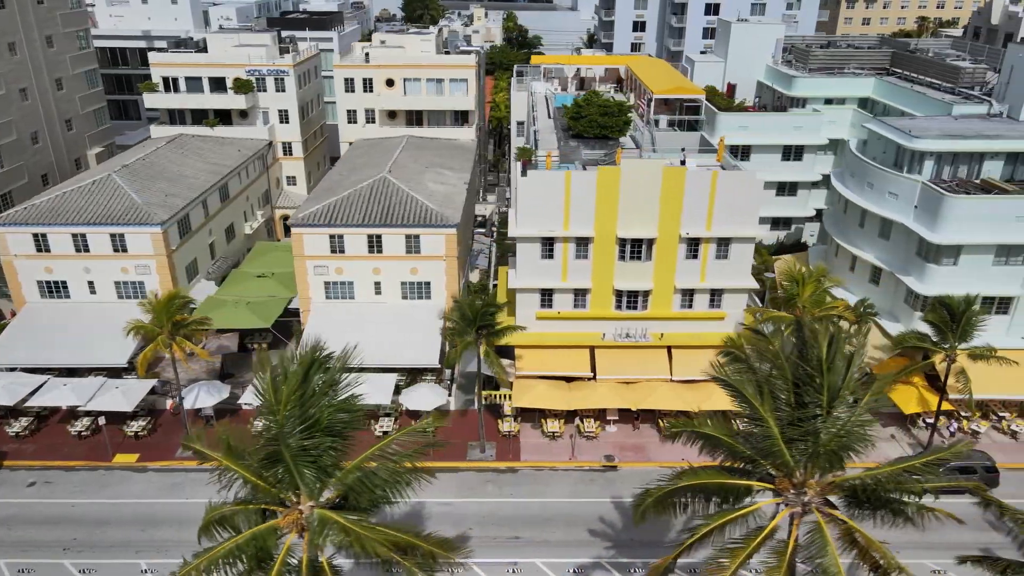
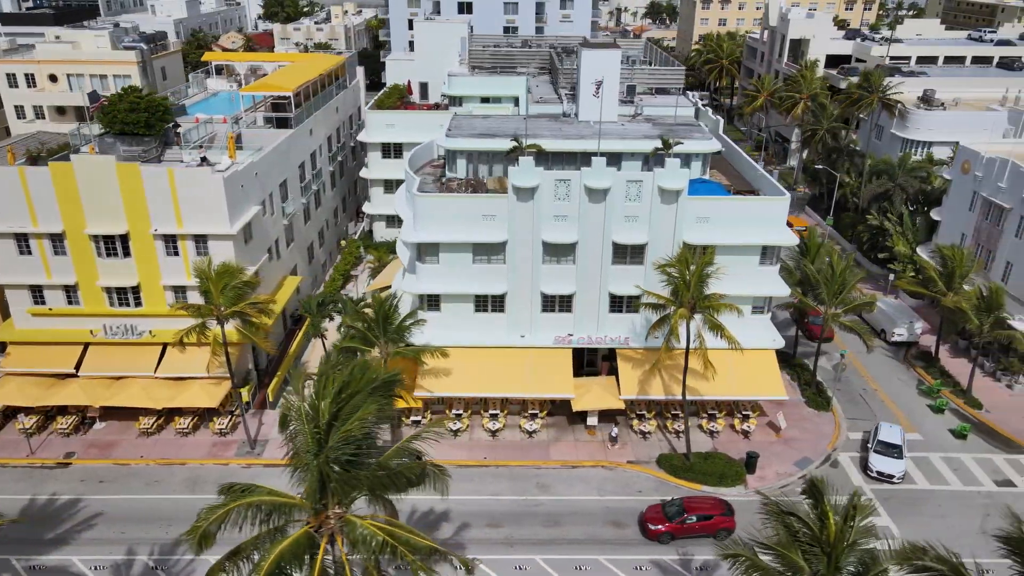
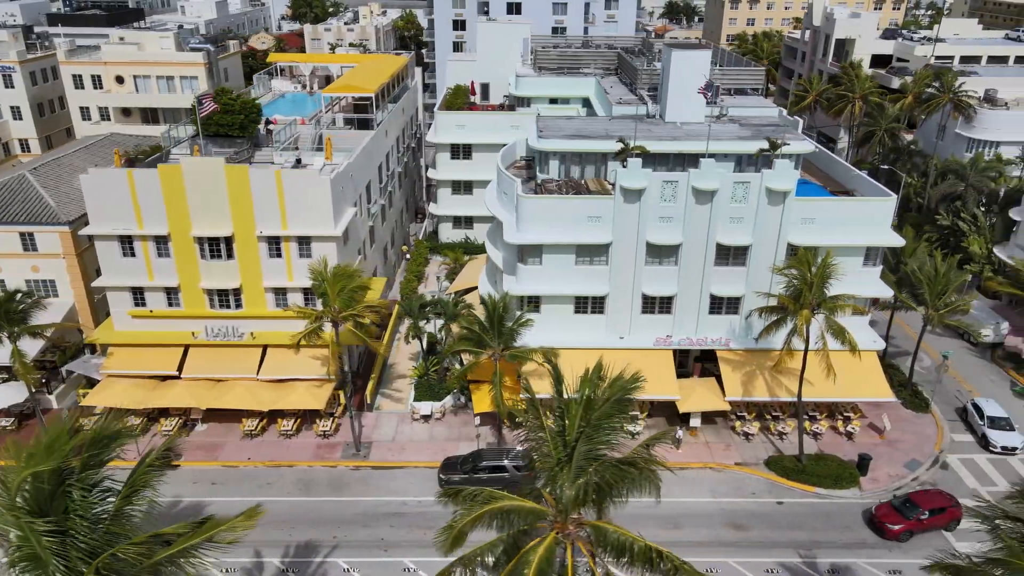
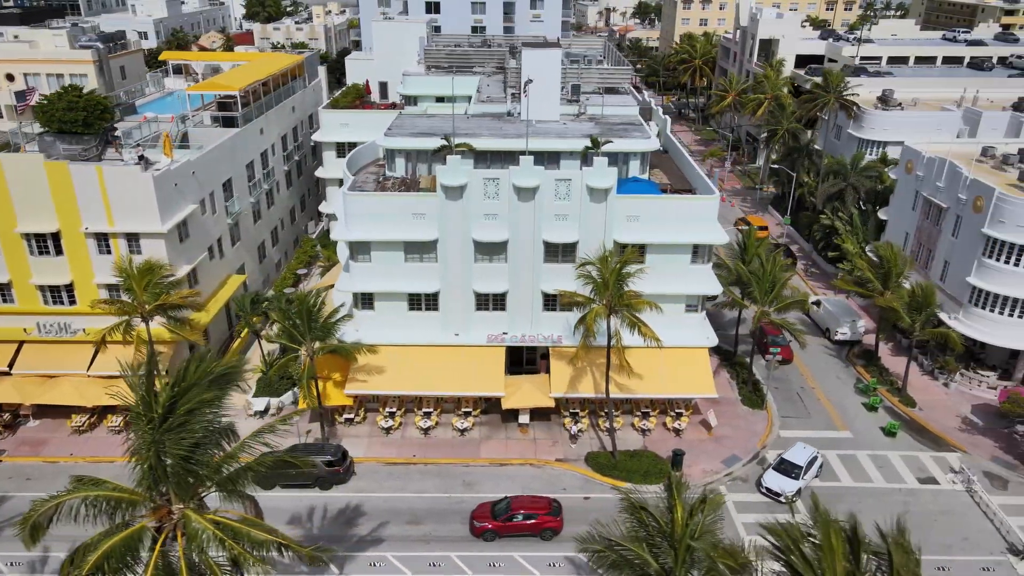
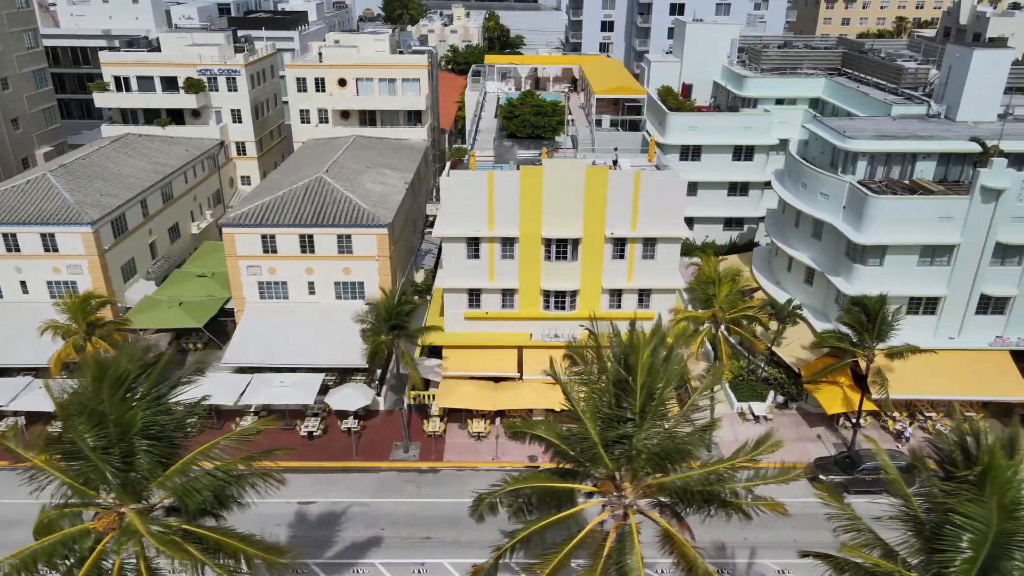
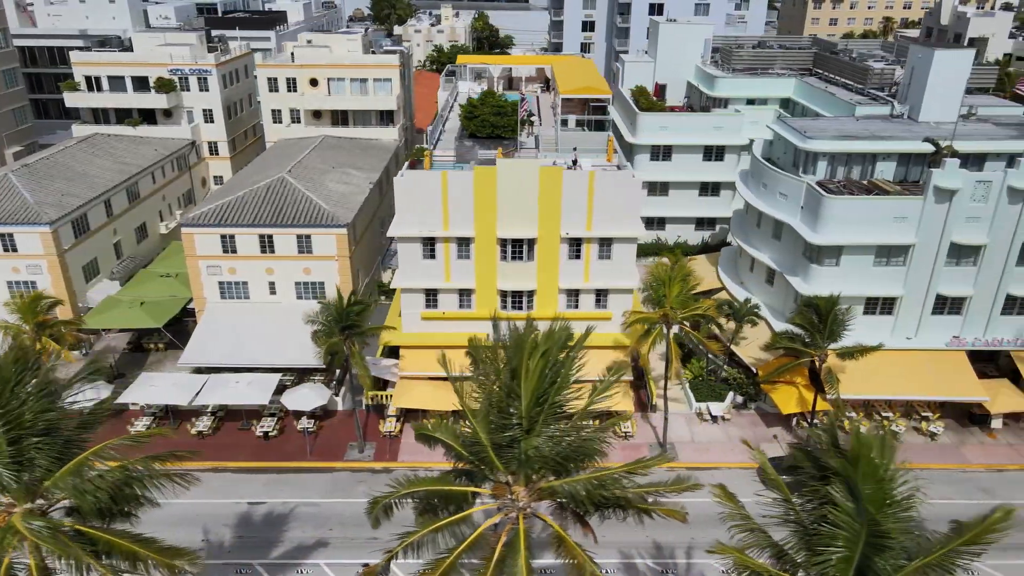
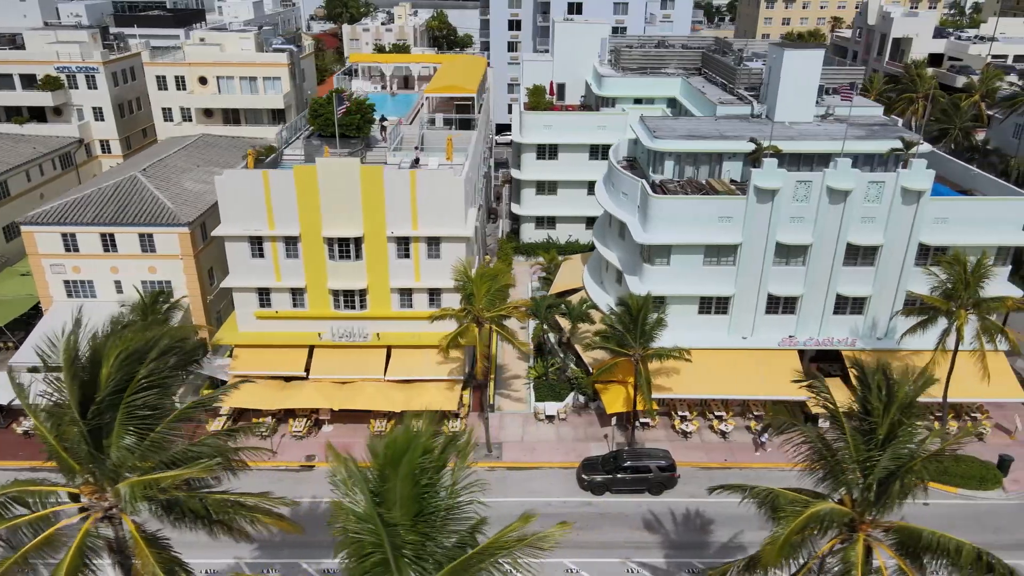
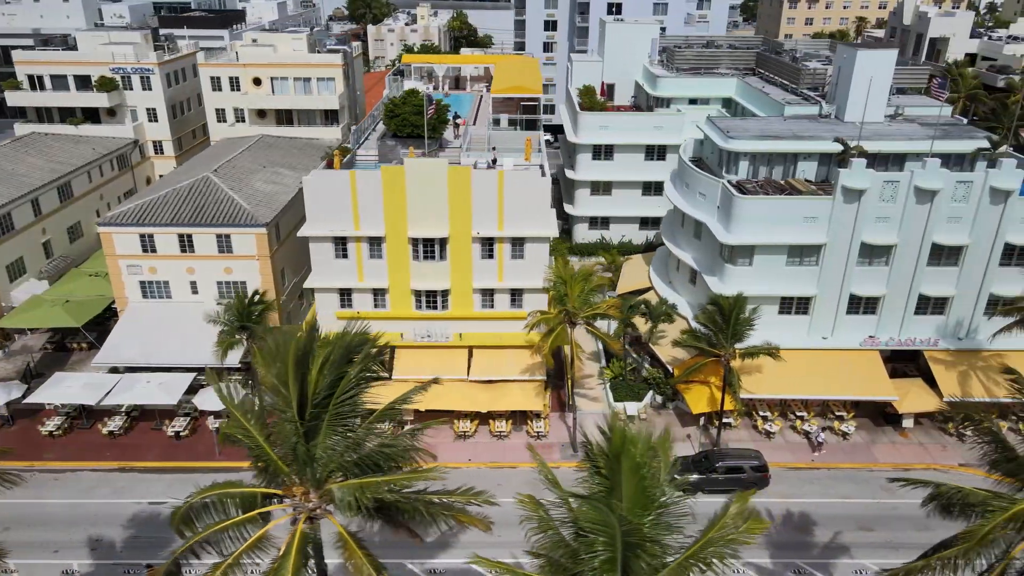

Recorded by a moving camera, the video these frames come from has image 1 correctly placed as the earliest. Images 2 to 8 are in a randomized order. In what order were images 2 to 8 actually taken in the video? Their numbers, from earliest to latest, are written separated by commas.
5, 6, 8, 7, 3, 2, 4
